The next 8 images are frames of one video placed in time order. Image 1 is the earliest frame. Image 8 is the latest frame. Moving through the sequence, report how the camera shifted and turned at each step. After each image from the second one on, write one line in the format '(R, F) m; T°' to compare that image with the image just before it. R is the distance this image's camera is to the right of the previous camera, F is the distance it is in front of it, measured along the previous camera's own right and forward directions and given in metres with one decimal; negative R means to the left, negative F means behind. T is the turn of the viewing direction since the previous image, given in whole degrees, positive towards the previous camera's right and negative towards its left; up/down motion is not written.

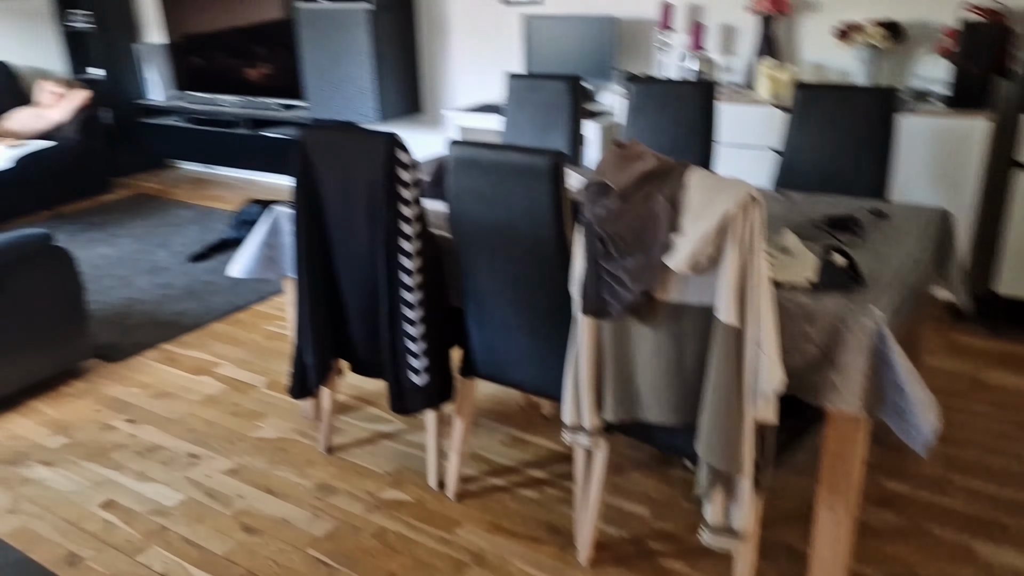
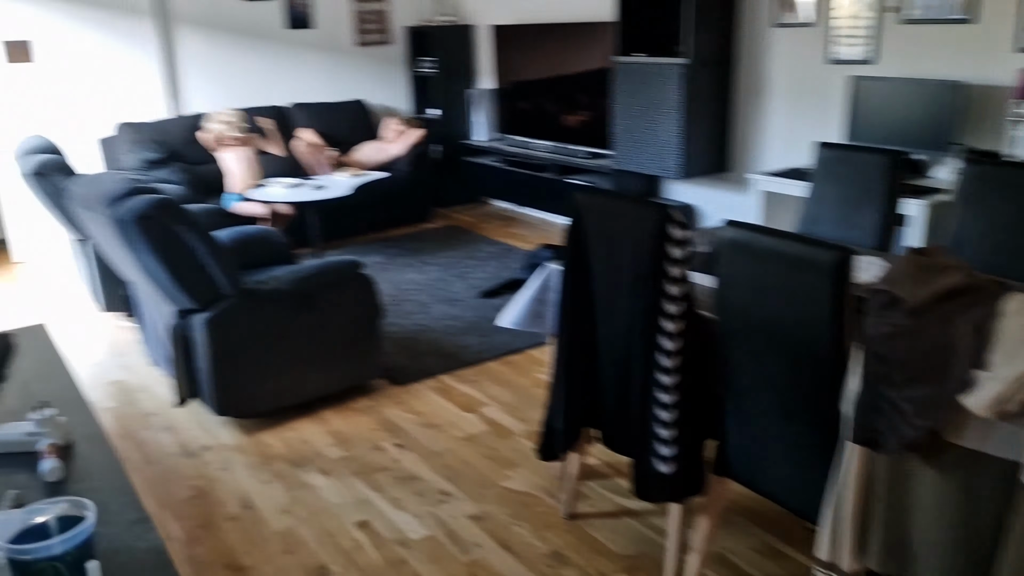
(+0.1, +0.1) m; -21°
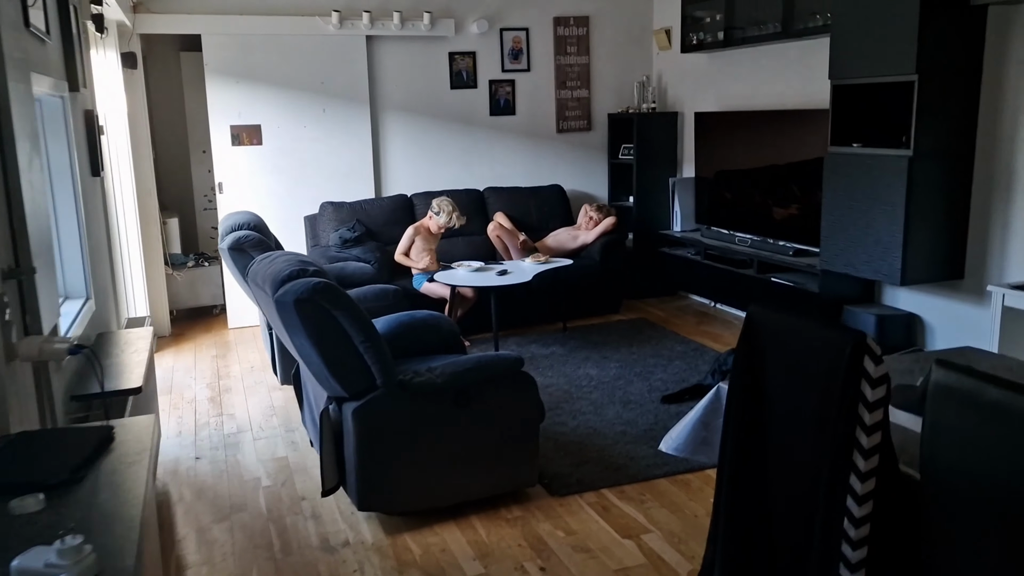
(+0.1, +0.3) m; -14°
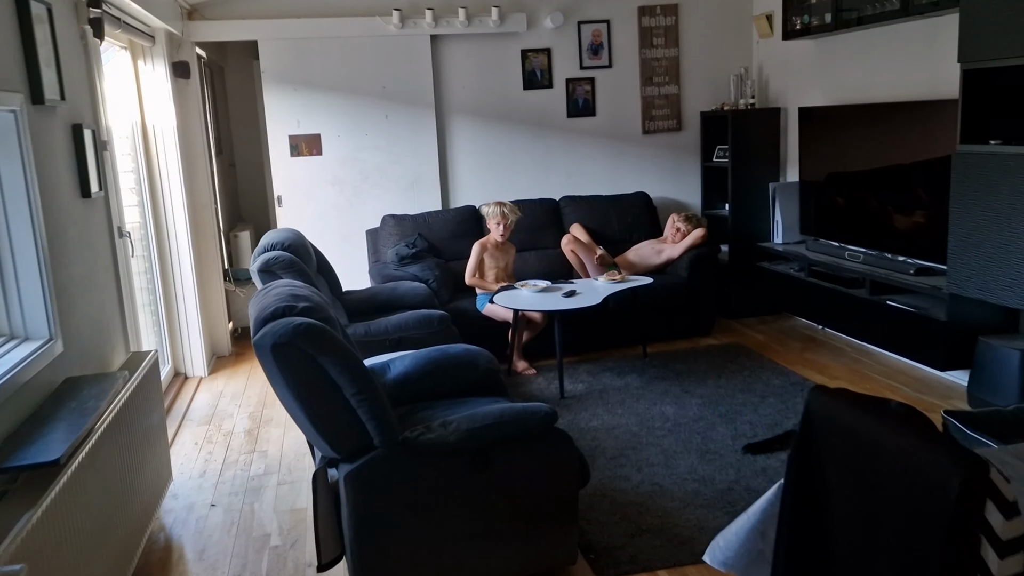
(+0.2, +0.5) m; -8°
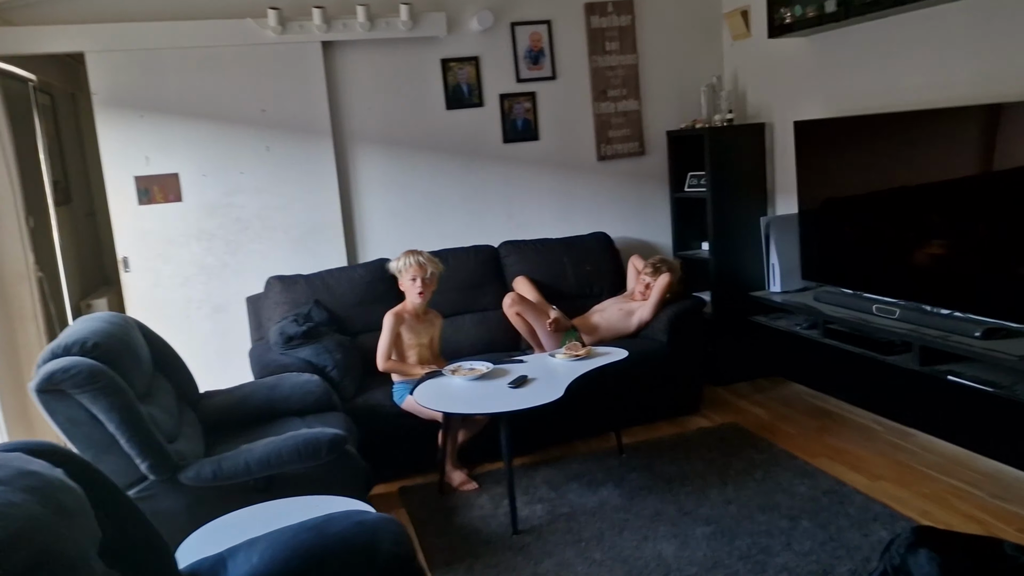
(+0.1, +1.1) m; +4°
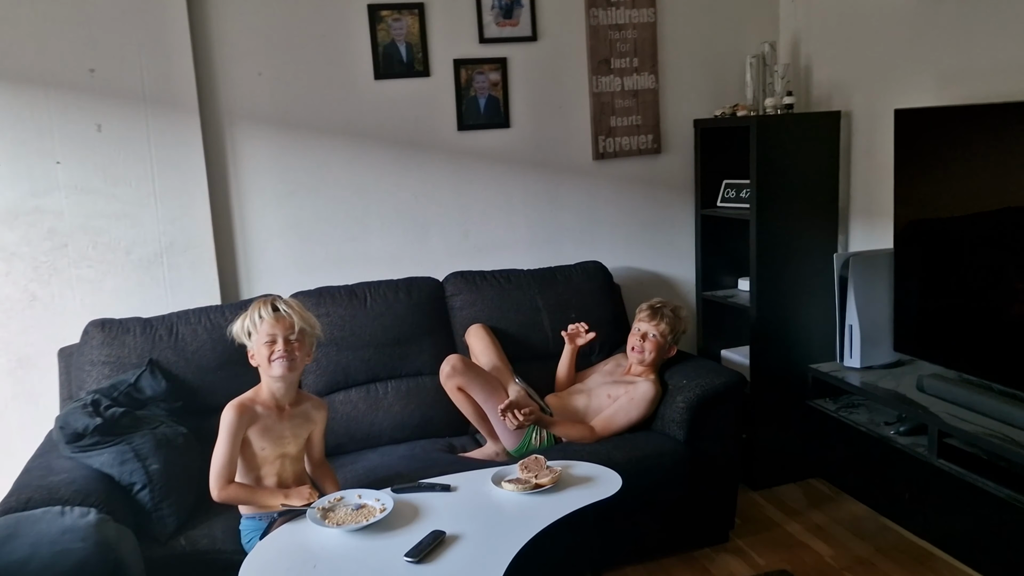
(+0.2, +1.3) m; -1°
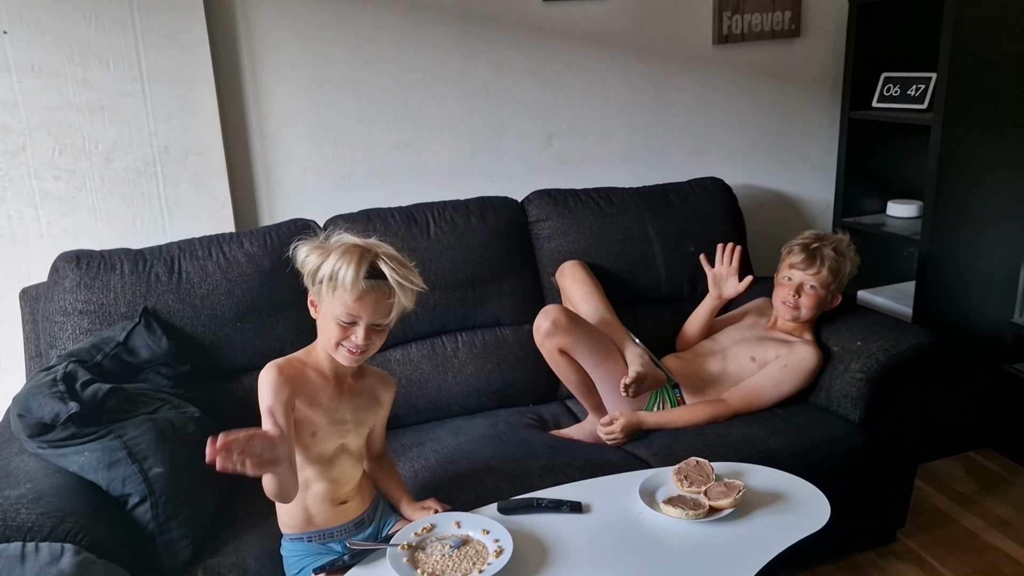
(-0.3, +0.7) m; +1°
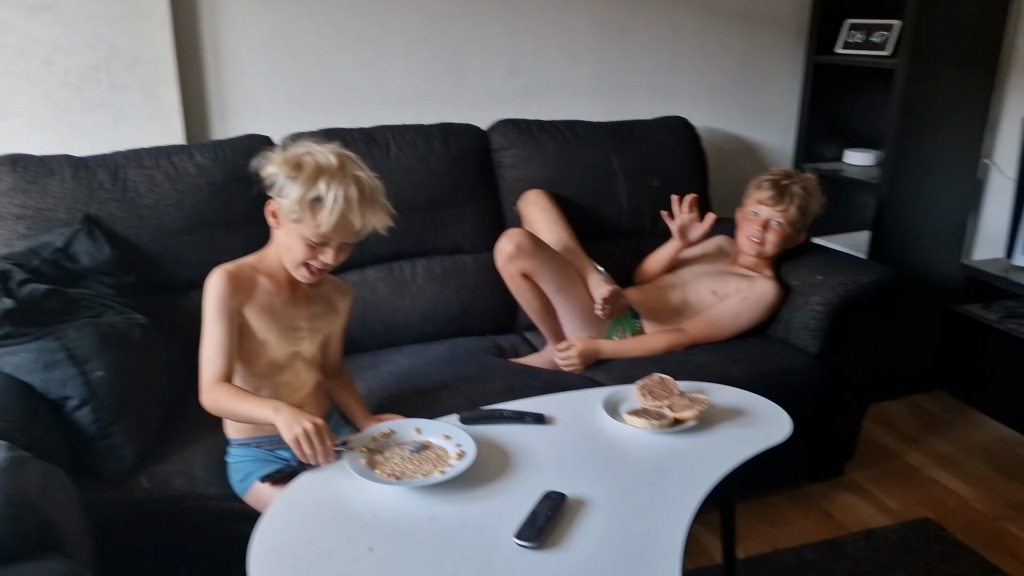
(0.0, 0.0) m; +4°
